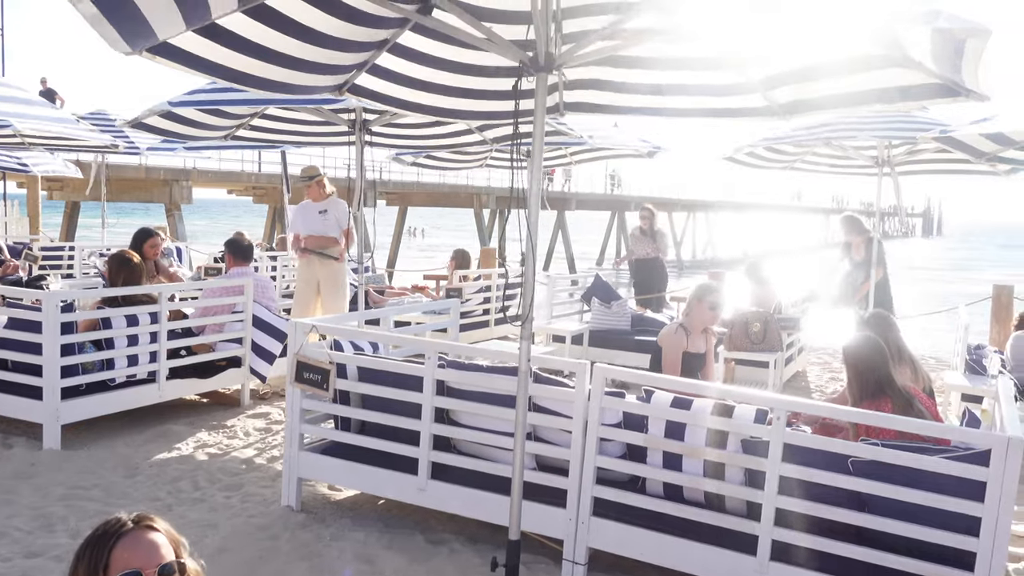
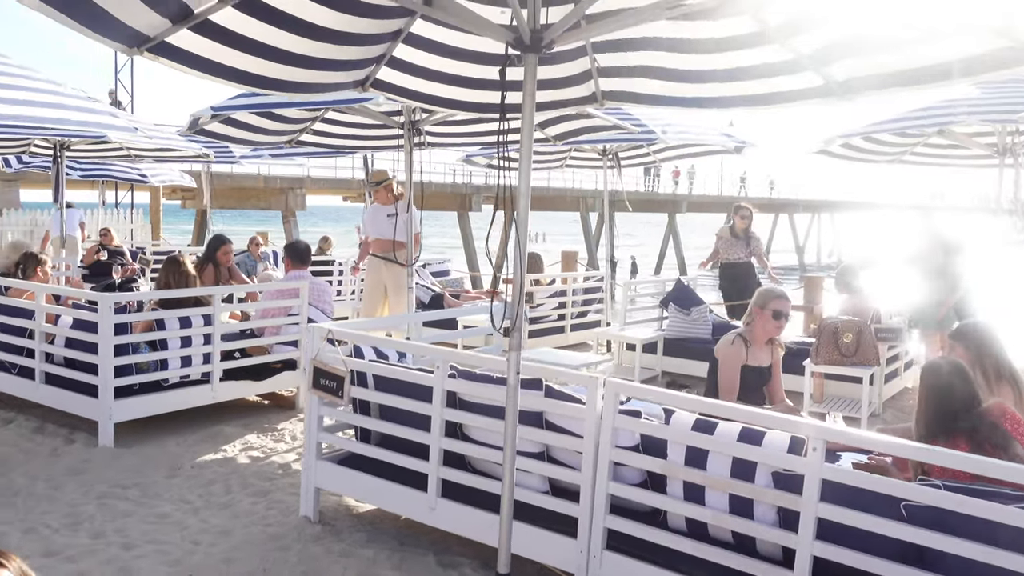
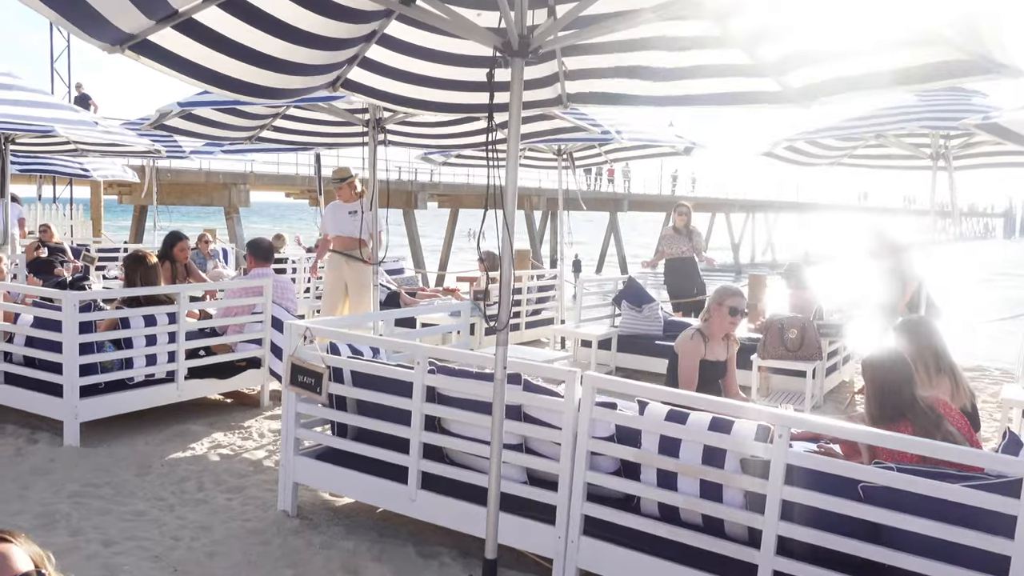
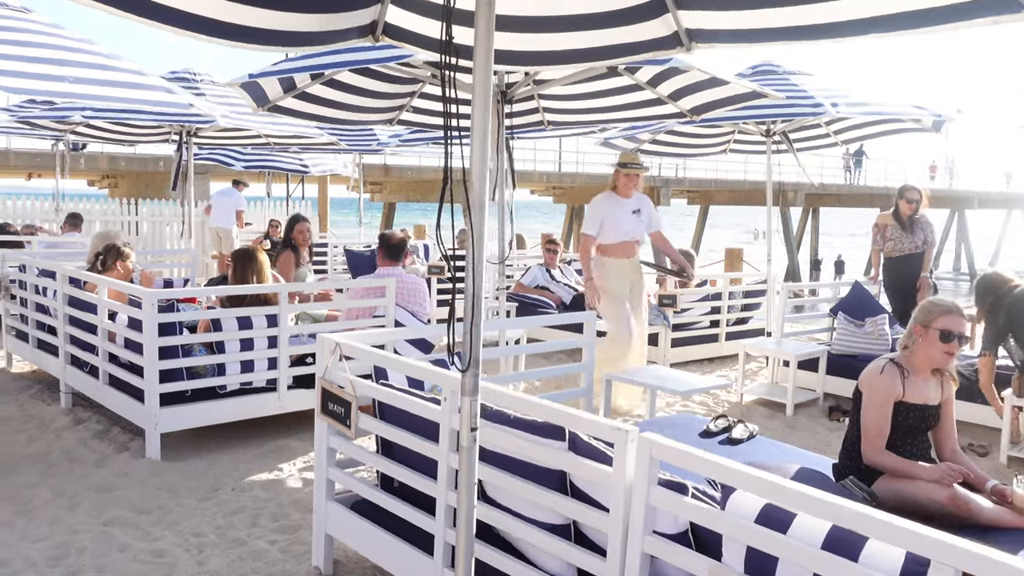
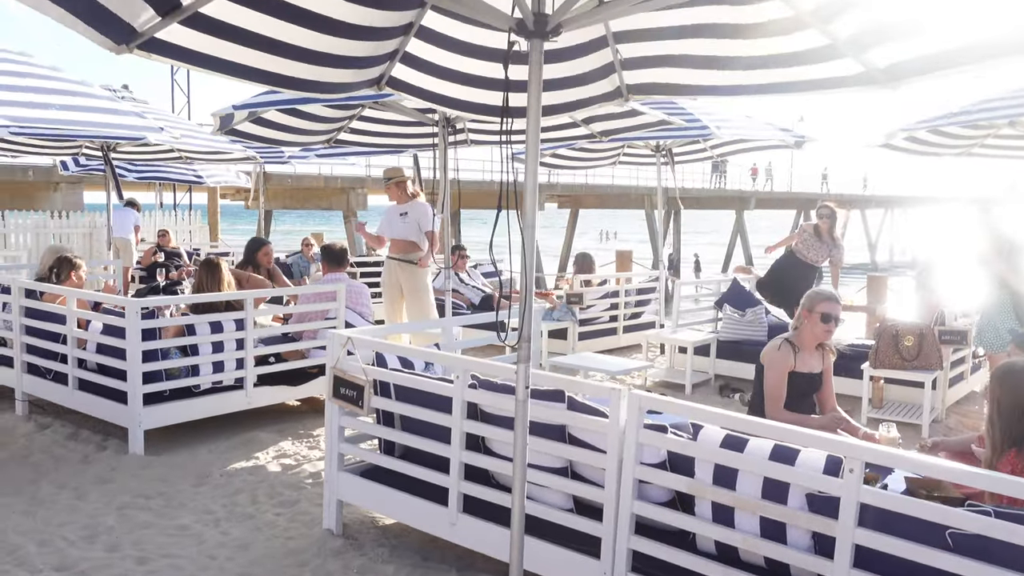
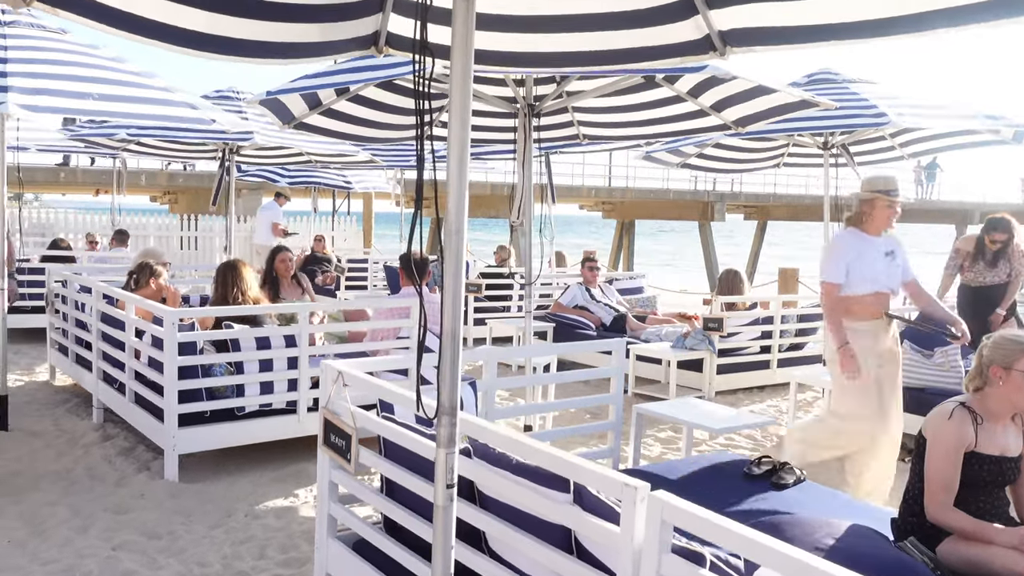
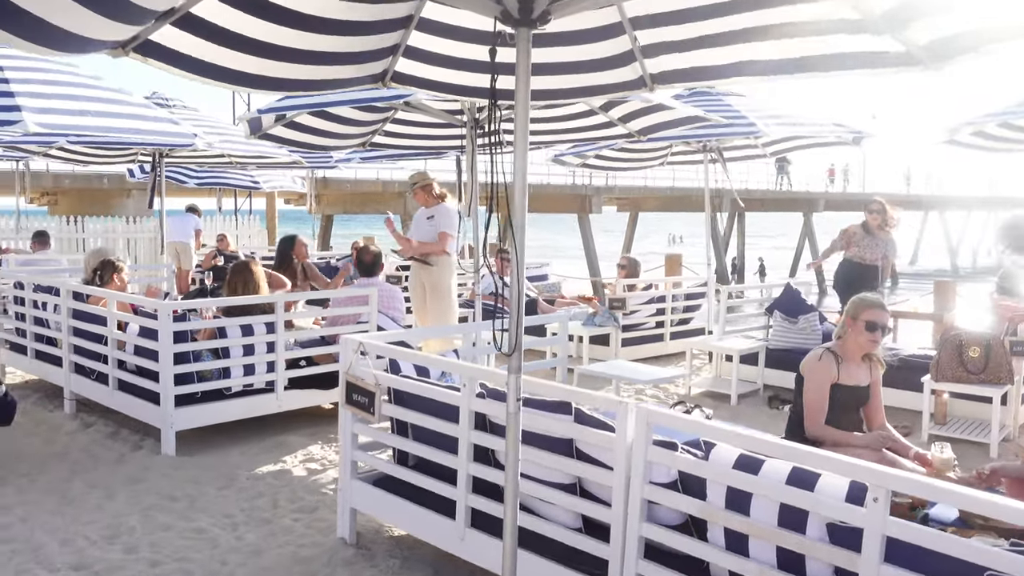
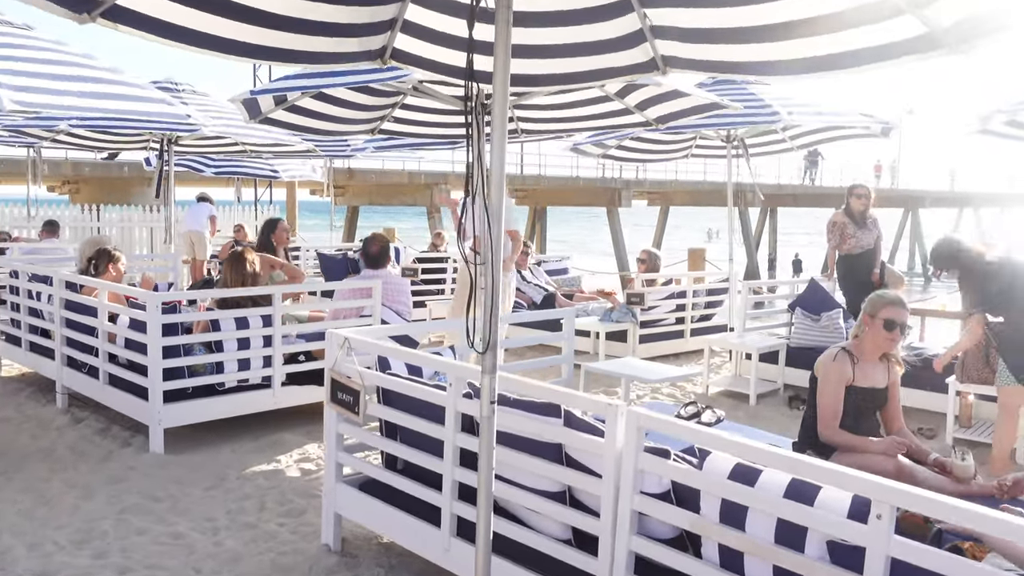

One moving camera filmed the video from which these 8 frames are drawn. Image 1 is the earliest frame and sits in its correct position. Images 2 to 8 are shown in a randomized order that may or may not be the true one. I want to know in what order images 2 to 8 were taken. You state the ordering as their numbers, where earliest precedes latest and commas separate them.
3, 2, 5, 7, 8, 4, 6
